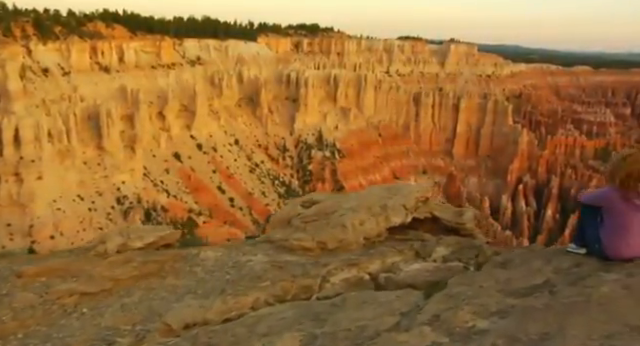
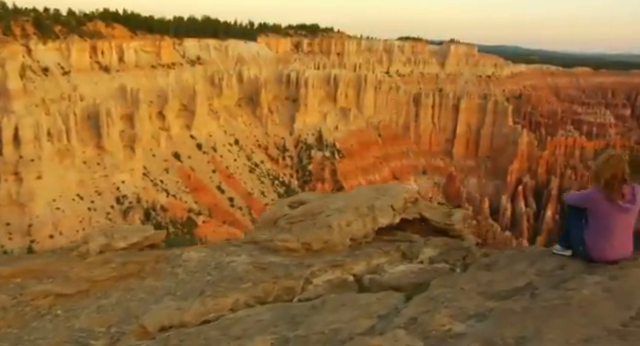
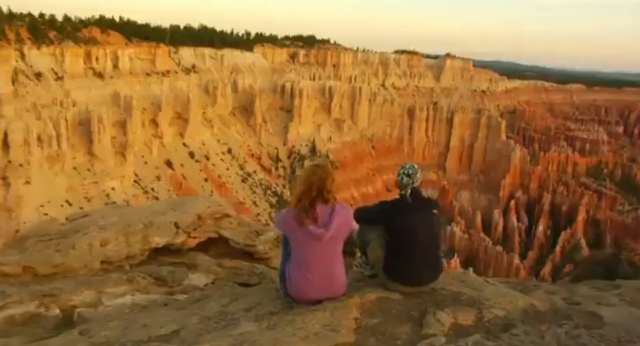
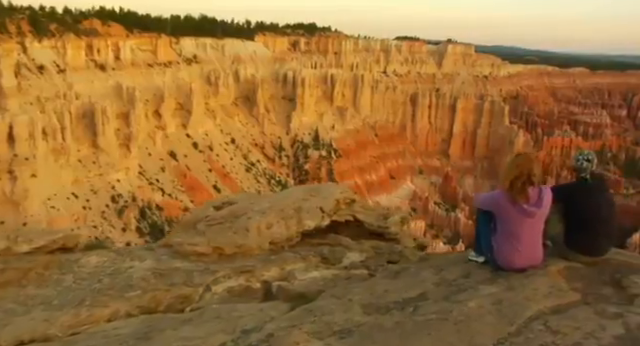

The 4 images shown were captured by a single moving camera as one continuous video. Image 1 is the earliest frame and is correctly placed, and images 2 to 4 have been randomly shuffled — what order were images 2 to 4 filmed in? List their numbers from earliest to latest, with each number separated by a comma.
2, 4, 3
